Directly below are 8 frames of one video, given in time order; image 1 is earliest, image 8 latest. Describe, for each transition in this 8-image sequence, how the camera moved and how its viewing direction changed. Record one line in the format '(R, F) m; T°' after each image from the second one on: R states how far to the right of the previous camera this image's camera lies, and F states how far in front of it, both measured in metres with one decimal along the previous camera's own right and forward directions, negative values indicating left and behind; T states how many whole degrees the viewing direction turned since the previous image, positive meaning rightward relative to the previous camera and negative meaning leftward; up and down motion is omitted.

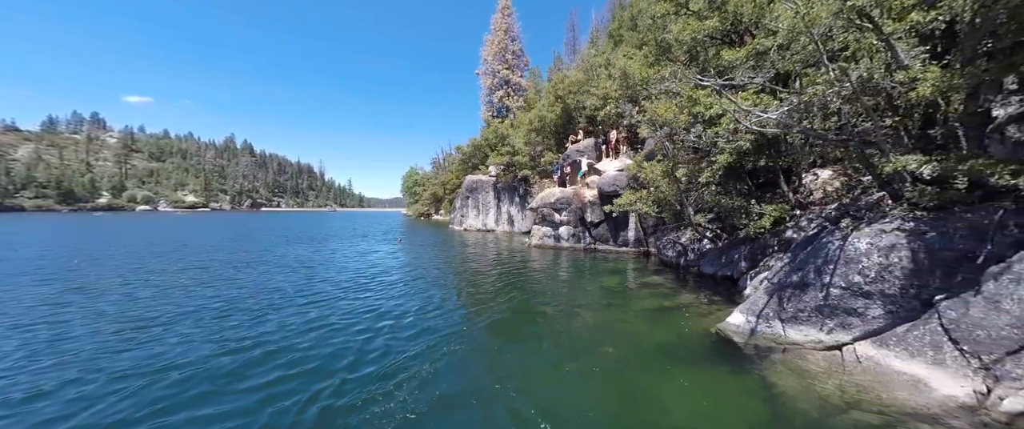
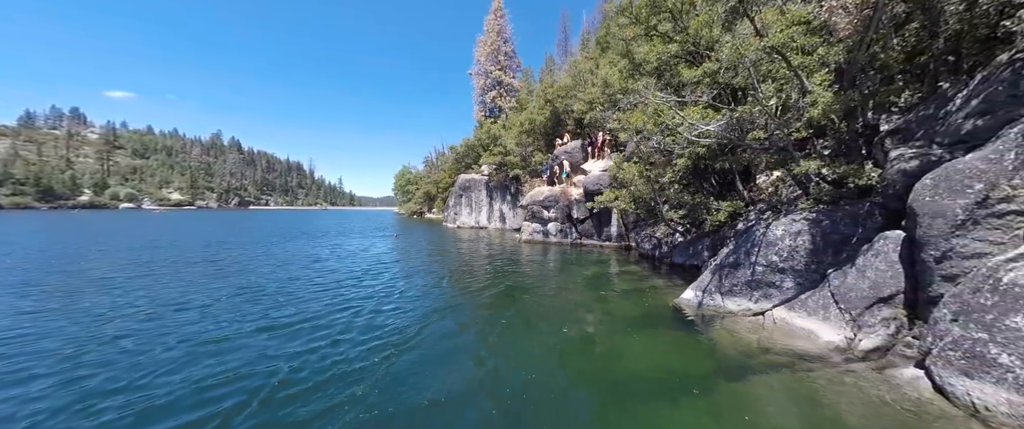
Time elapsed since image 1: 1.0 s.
(0.0, -1.4) m; +1°
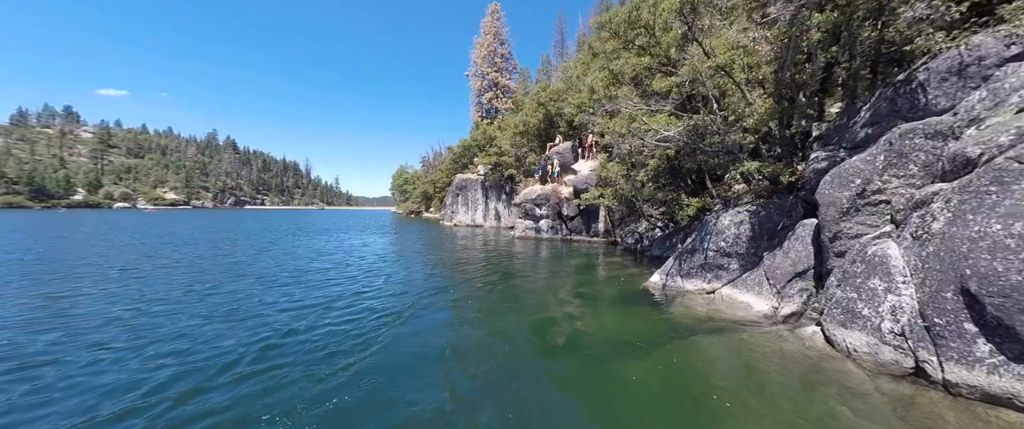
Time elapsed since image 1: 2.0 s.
(+0.3, -1.3) m; +1°
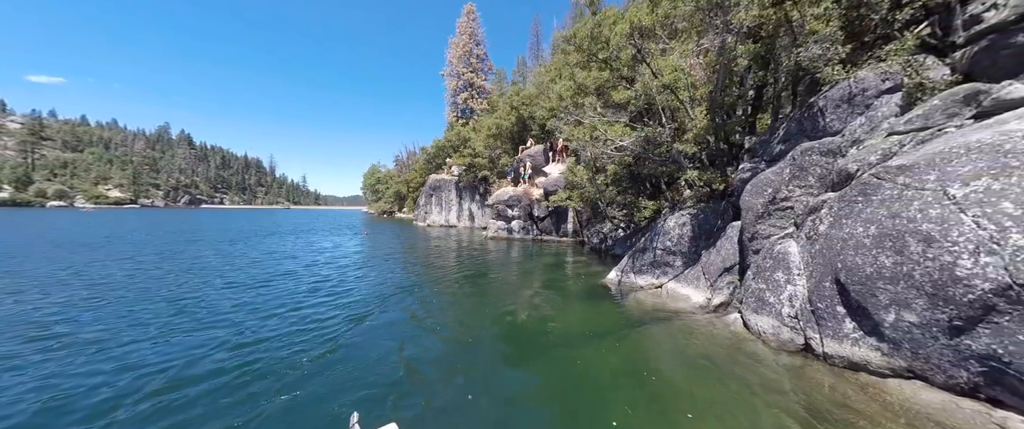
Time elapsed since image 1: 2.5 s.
(+0.3, -0.6) m; +4°
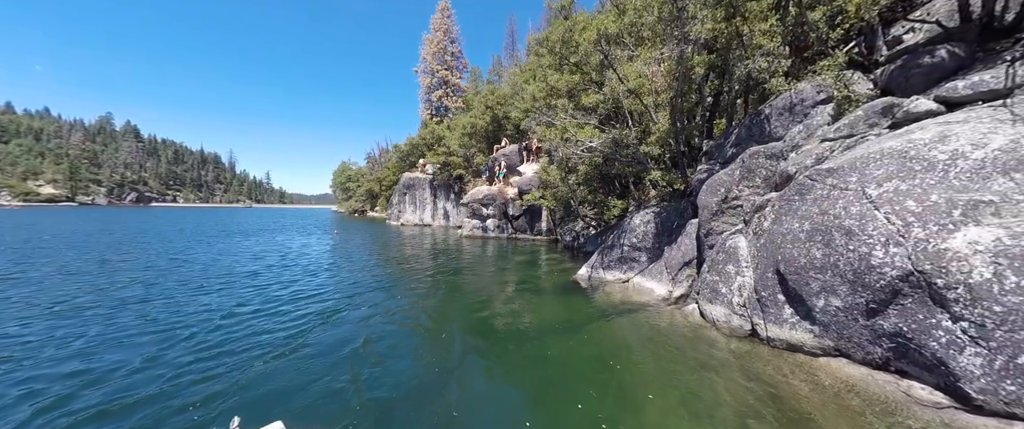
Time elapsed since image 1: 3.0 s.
(+0.1, -0.2) m; +4°
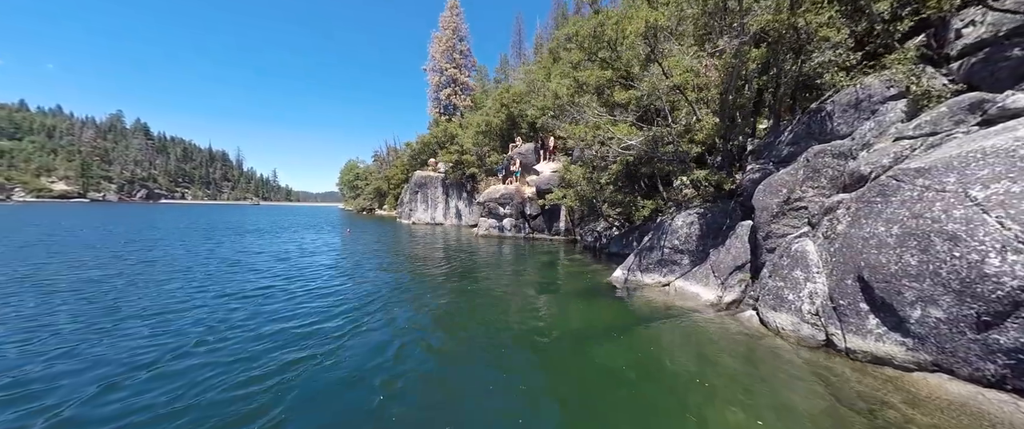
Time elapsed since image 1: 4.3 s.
(-1.1, +0.4) m; -1°
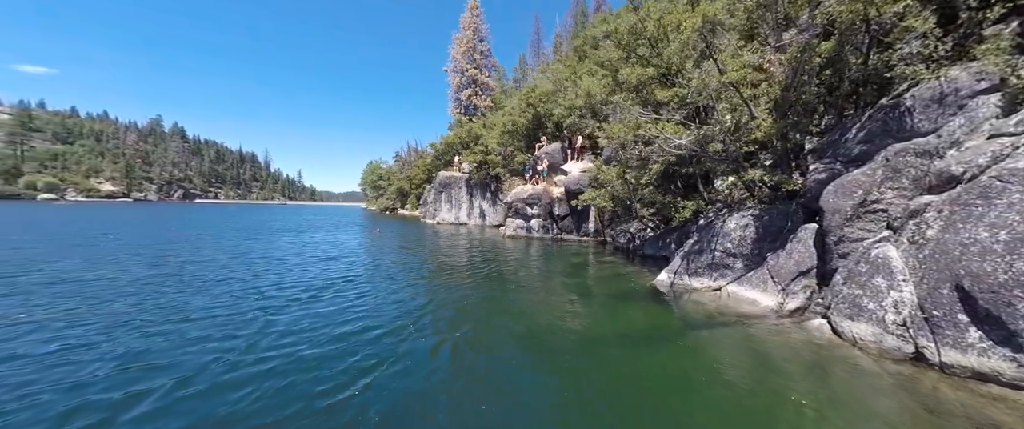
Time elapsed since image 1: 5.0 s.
(-1.0, 0.0) m; -3°
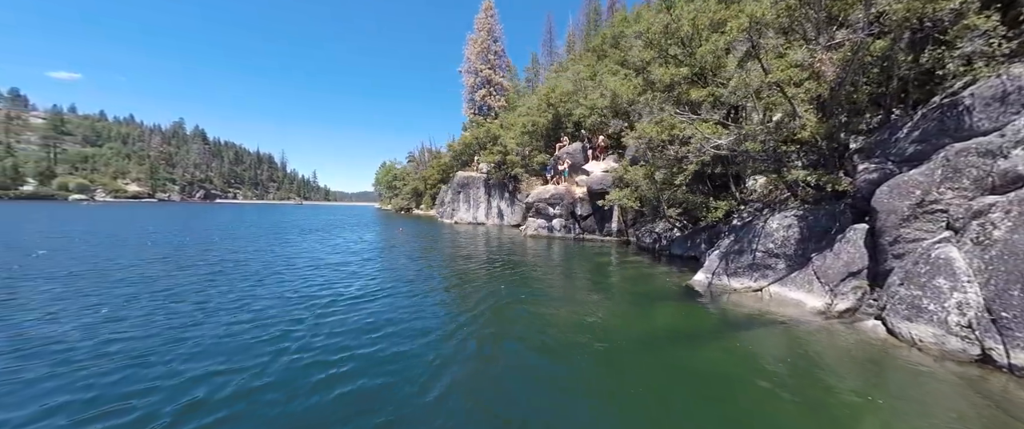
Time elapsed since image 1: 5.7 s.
(-1.0, -0.2) m; -2°
